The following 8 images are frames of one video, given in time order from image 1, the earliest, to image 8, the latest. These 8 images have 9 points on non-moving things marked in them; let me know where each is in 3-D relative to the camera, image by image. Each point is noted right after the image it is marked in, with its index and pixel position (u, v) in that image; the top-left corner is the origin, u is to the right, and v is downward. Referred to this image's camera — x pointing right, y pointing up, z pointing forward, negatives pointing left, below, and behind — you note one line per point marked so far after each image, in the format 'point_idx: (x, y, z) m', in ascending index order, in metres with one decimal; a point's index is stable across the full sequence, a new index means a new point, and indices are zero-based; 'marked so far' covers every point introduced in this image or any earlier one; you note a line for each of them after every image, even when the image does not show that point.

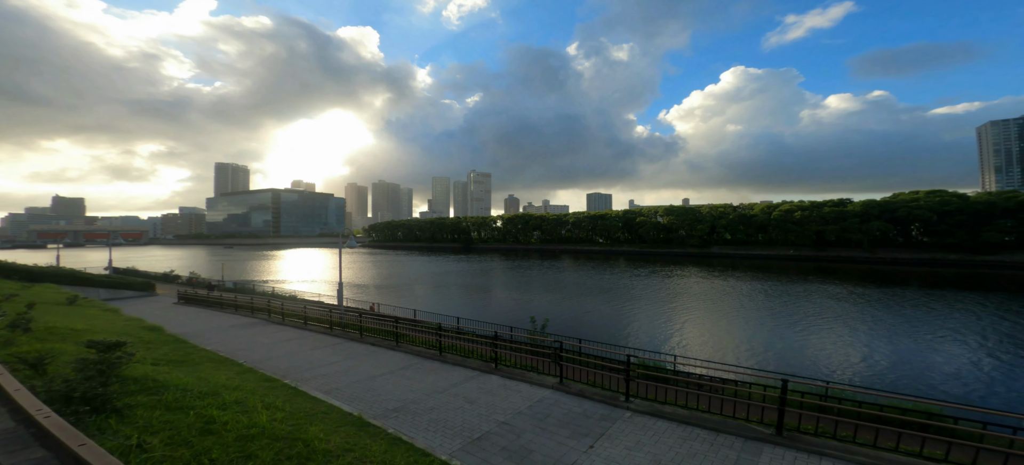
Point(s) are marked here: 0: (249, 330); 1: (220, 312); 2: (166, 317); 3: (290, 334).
0: (-6.7, -2.6, +10.2) m
1: (-9.9, -2.7, +13.7) m
2: (-10.4, -2.6, +12.0) m
3: (-5.3, -2.5, +9.6) m
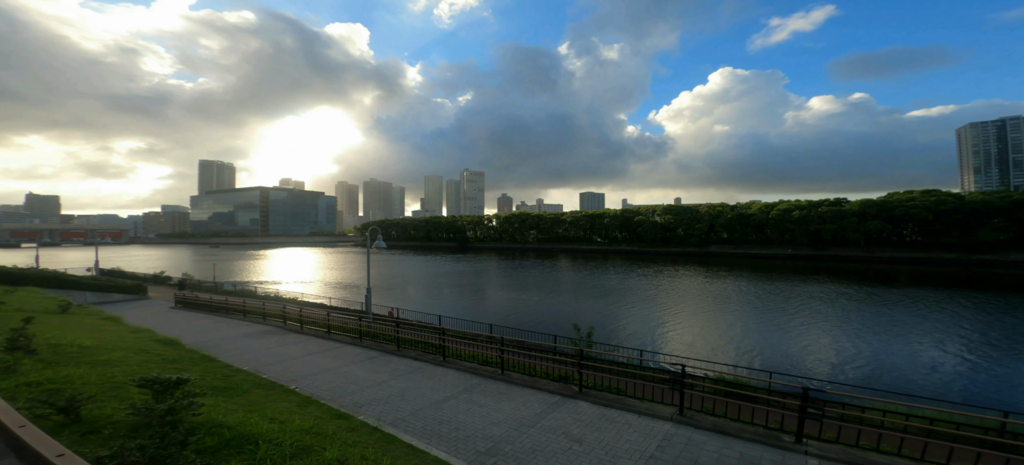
0: (-5.6, -2.6, +9.3) m
1: (-9.0, -2.7, +12.6) m
2: (-9.4, -2.6, +11.0) m
3: (-4.3, -2.5, +8.7) m
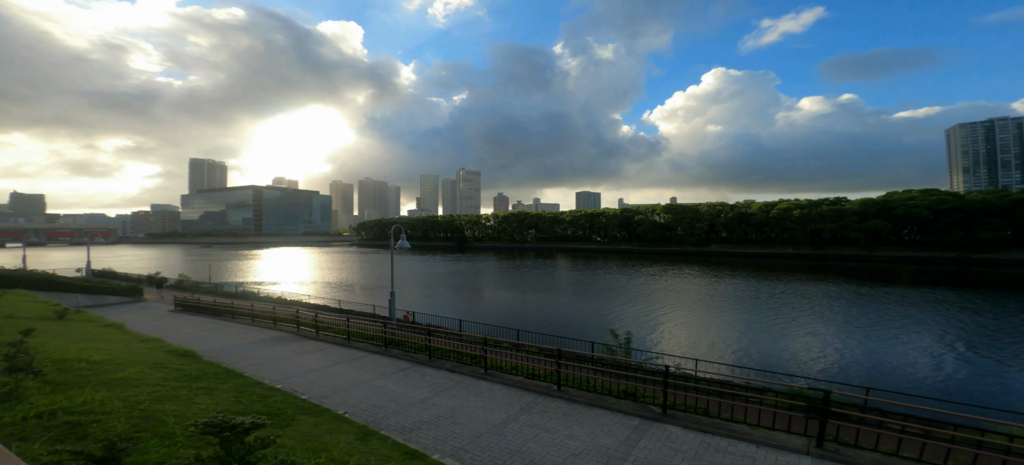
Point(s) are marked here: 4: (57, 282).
0: (-4.9, -2.6, +8.6) m
1: (-8.3, -2.7, +11.9) m
2: (-8.6, -2.5, +10.2) m
3: (-3.5, -2.5, +8.1) m
4: (-21.7, -2.4, +18.9) m
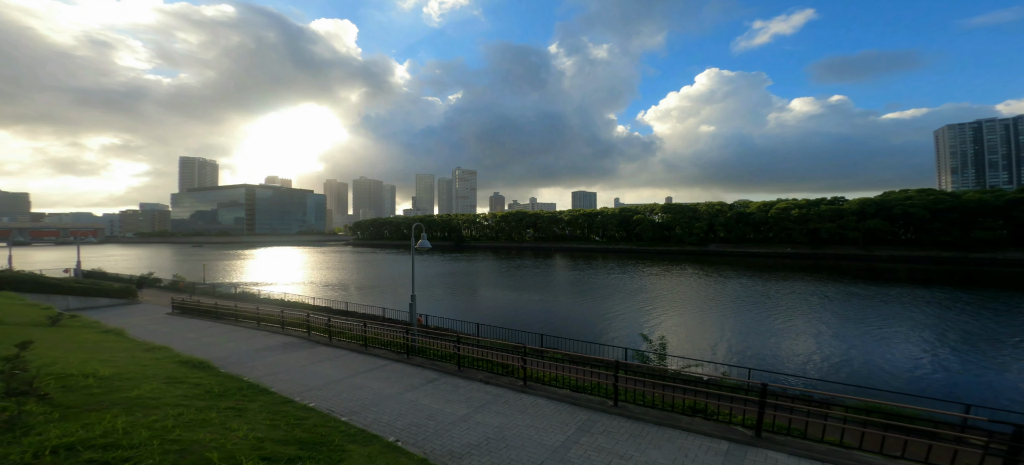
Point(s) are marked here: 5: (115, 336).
0: (-4.3, -2.5, +8.1) m
1: (-7.7, -2.7, +11.3) m
2: (-8.1, -2.5, +9.6) m
3: (-2.9, -2.5, +7.5) m
4: (-21.2, -2.3, +18.1) m
5: (-7.6, -2.0, +7.6) m
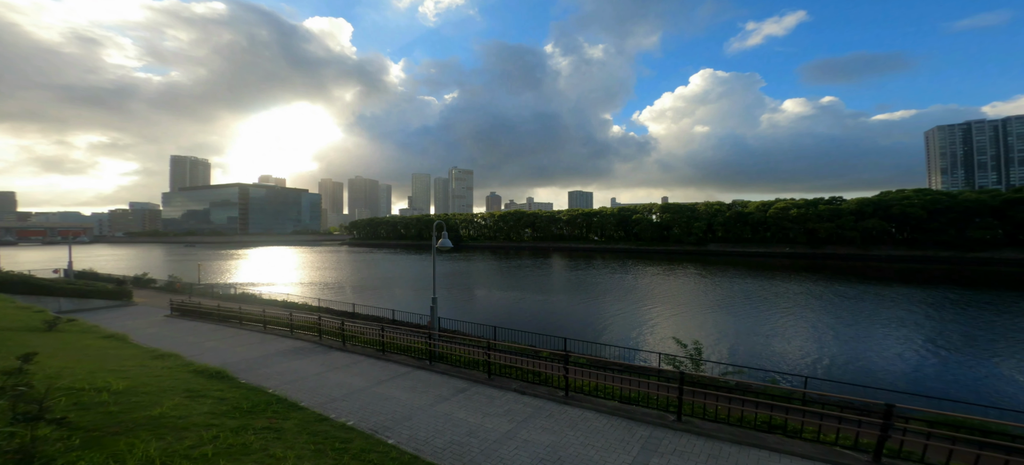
0: (-3.8, -2.5, +7.6) m
1: (-7.2, -2.7, +10.8) m
2: (-7.5, -2.5, +9.1) m
3: (-2.4, -2.5, +7.1) m
4: (-20.8, -2.3, +17.4) m
5: (-7.0, -1.9, +7.1) m
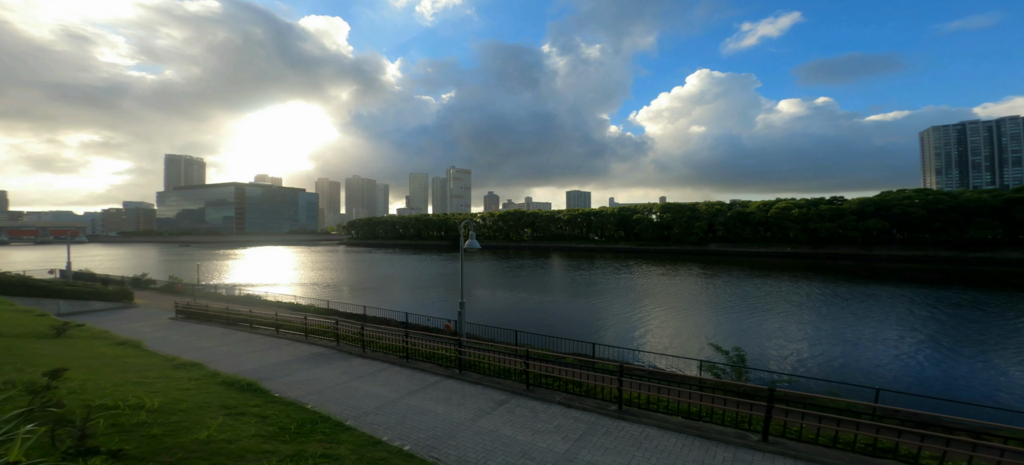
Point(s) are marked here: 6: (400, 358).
0: (-3.2, -2.5, +7.3) m
1: (-6.7, -2.7, +10.4) m
2: (-7.0, -2.5, +8.7) m
3: (-1.8, -2.5, +6.8) m
4: (-20.3, -2.3, +17.0) m
5: (-6.4, -2.0, +6.7) m
6: (-2.3, -2.5, +7.9) m
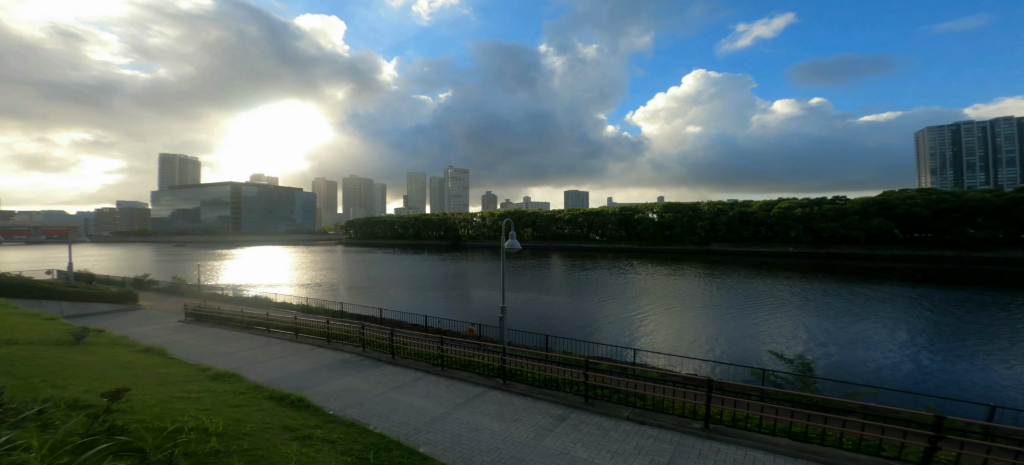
0: (-2.4, -2.5, +6.9) m
1: (-5.9, -2.7, +10.0) m
2: (-6.2, -2.5, +8.3) m
3: (-1.0, -2.5, +6.4) m
4: (-19.6, -2.3, +16.4) m
5: (-5.7, -2.0, +6.3) m
6: (-1.5, -2.5, +7.6) m
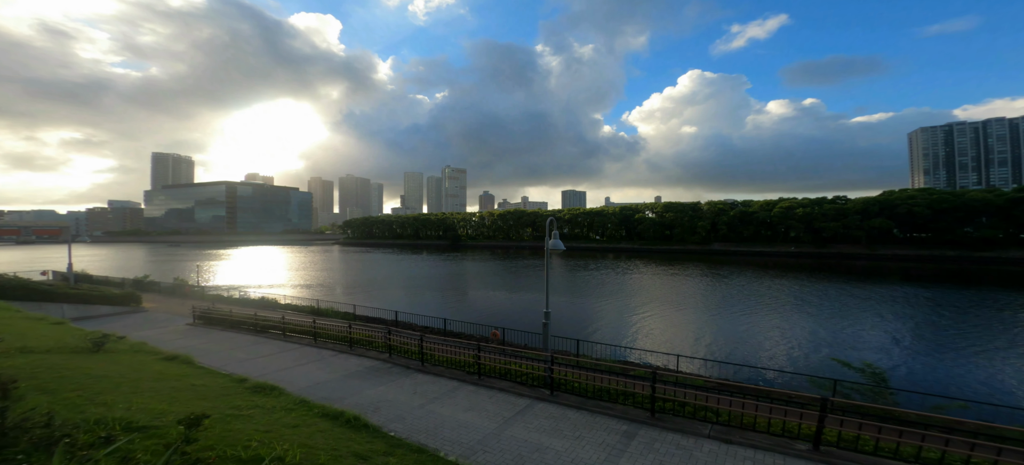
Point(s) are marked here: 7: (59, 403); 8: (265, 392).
0: (-1.6, -2.5, +6.5) m
1: (-5.2, -2.7, +9.6) m
2: (-5.5, -2.5, +7.9) m
3: (-0.2, -2.5, +6.1) m
4: (-19.0, -2.3, +15.9) m
5: (-4.9, -2.0, +5.9) m
6: (-0.8, -2.5, +7.2) m
7: (-4.1, -1.5, +3.6) m
8: (-3.0, -1.9, +4.7) m
